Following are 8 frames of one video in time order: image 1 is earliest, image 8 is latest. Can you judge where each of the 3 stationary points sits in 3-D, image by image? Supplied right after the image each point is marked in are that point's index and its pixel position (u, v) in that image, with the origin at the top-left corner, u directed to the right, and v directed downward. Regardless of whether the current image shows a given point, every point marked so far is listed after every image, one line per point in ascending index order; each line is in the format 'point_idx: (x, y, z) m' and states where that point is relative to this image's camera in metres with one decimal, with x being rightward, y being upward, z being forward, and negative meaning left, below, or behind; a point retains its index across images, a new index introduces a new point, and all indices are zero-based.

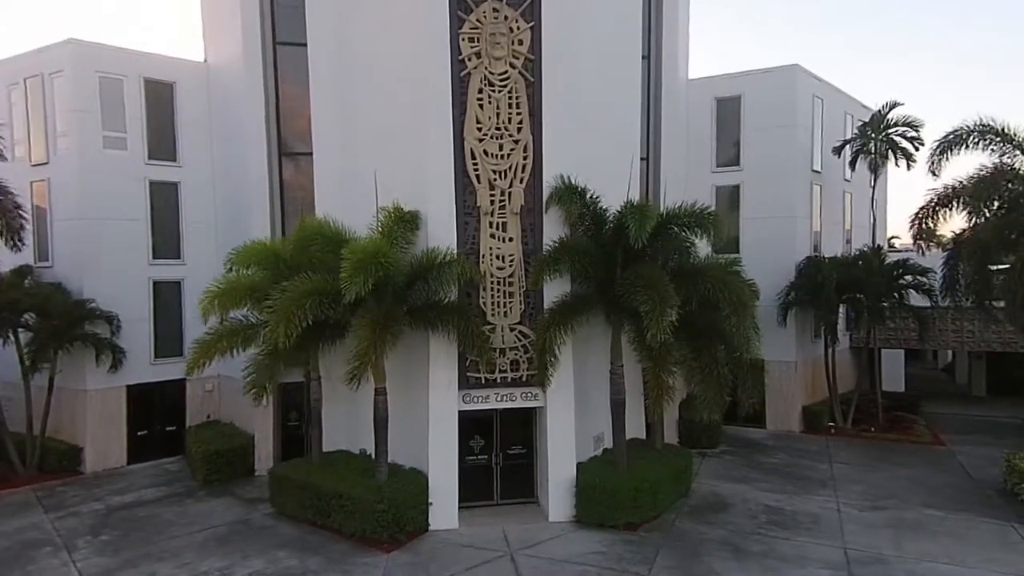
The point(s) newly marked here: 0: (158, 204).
0: (-10.1, +2.4, +18.1) m
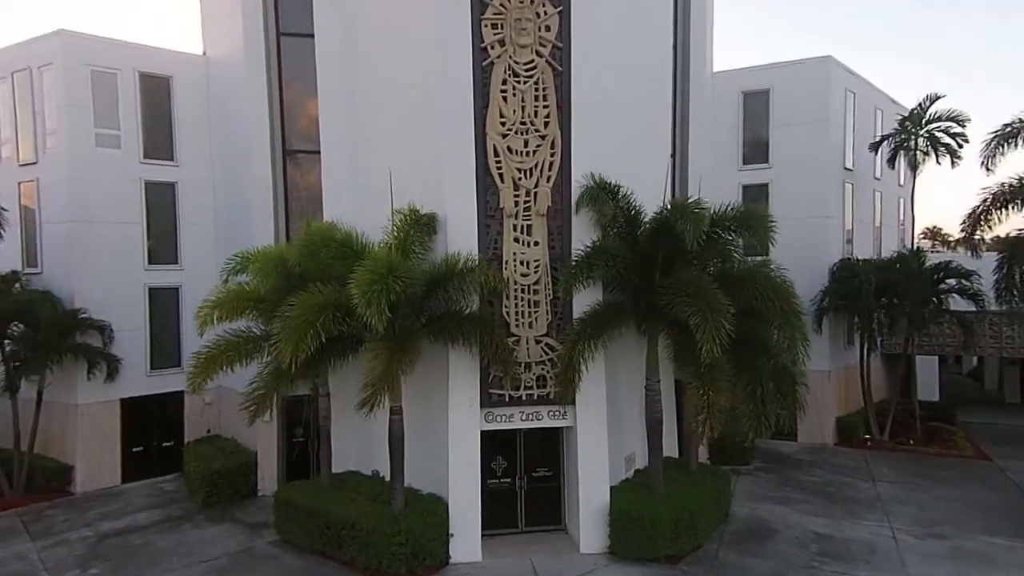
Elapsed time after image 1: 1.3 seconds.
0: (-9.6, +2.2, +17.0) m
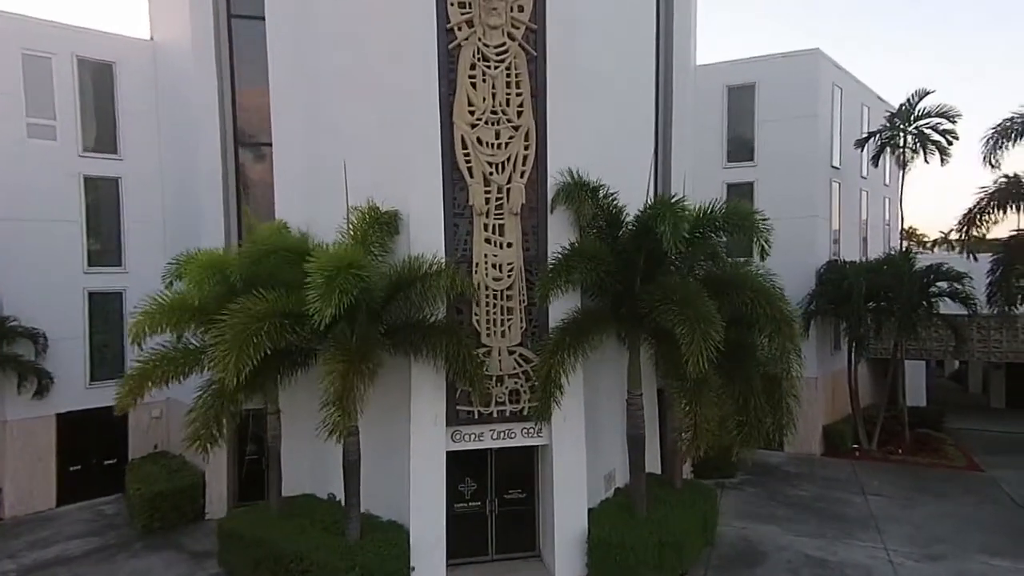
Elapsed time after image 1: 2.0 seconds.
0: (-10.3, +2.1, +15.6) m
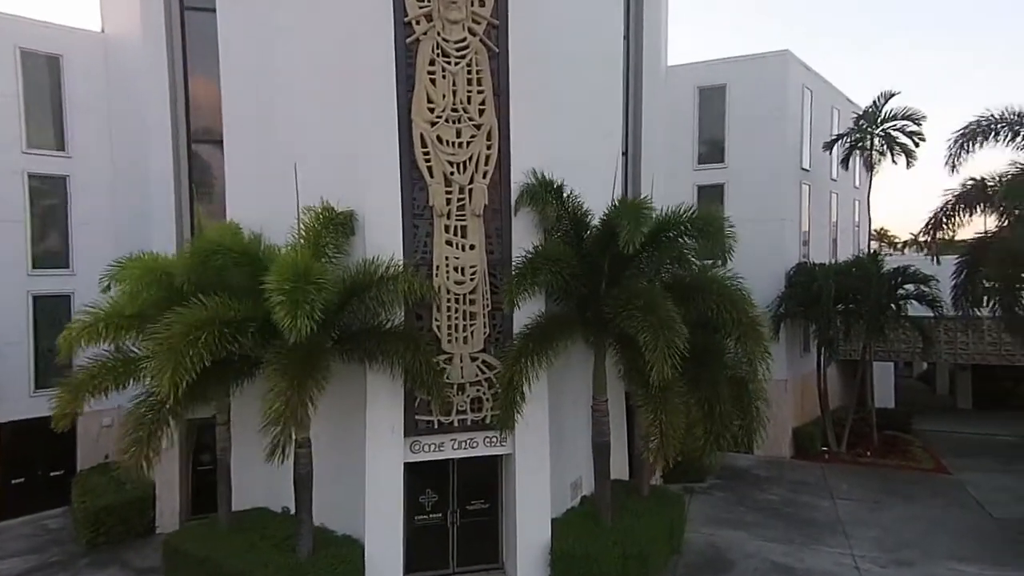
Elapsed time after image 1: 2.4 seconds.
0: (-11.1, +2.1, +14.9) m
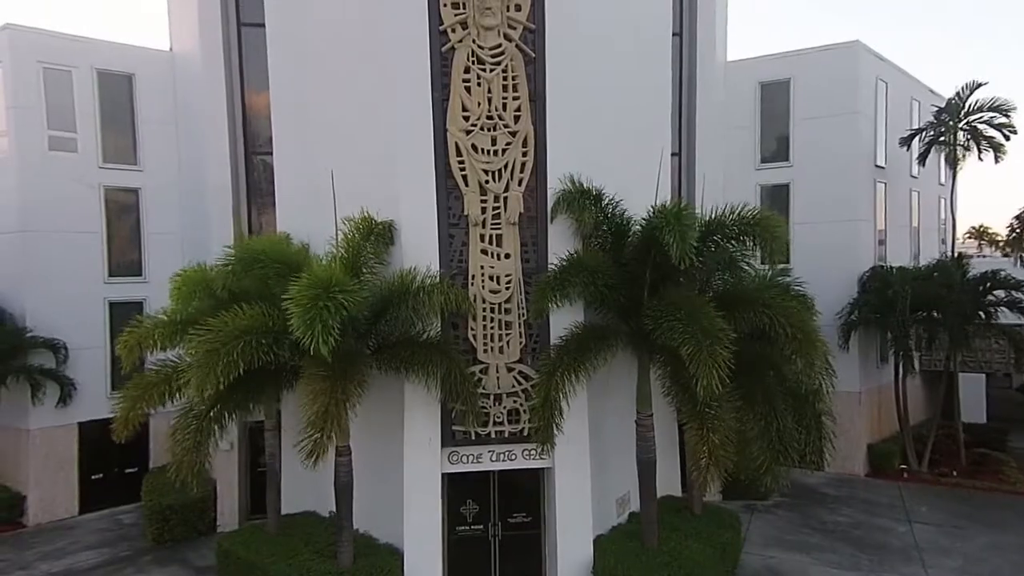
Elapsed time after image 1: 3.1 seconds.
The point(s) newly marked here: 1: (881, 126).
0: (-9.9, +1.9, +15.9) m
1: (+10.6, +4.7, +18.3) m
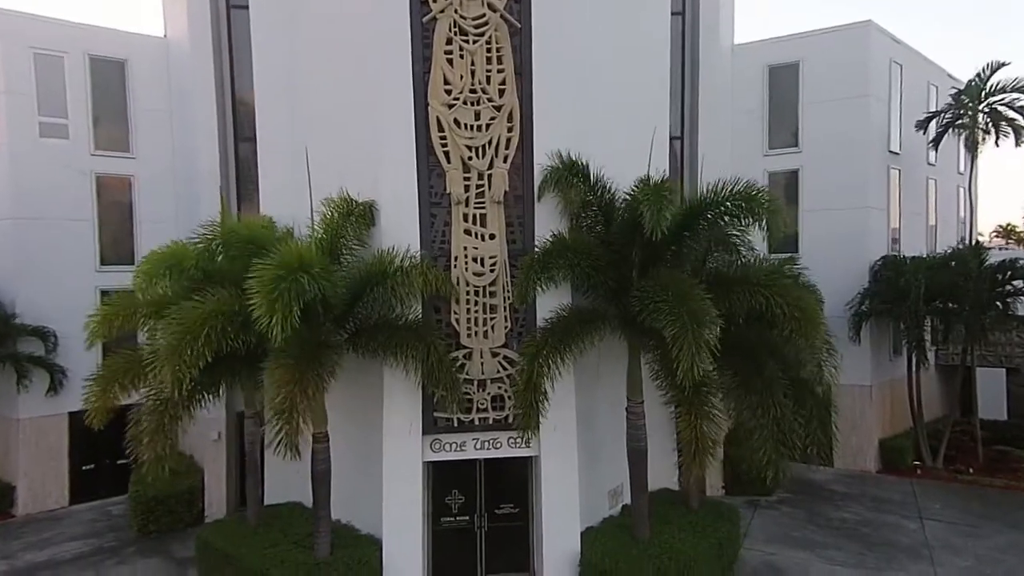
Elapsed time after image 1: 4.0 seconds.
0: (-10.0, +2.2, +15.7) m
1: (+10.6, +5.0, +17.6) m
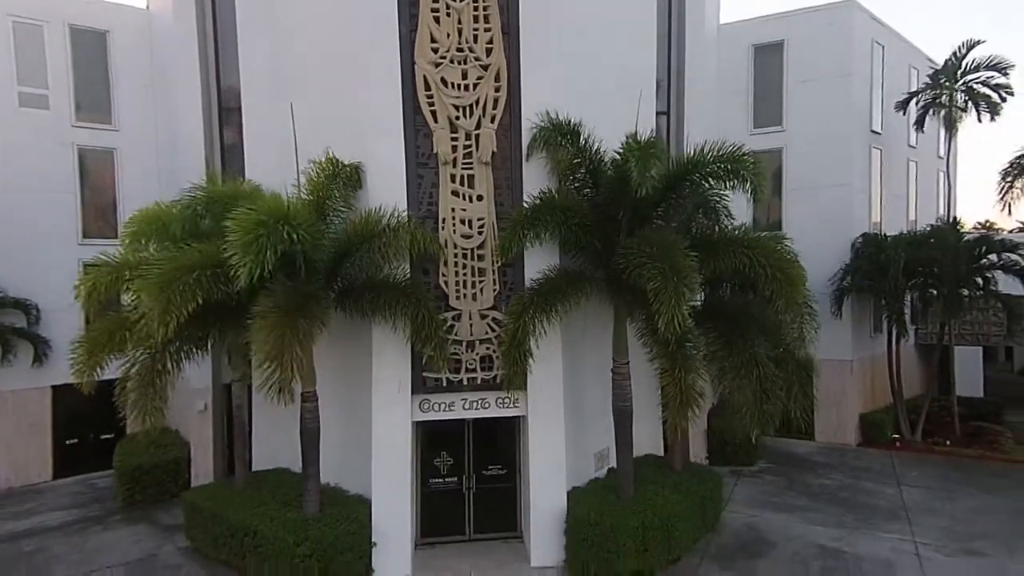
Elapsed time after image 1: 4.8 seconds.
0: (-10.3, +2.8, +15.5) m
1: (+10.2, +5.6, +17.9) m
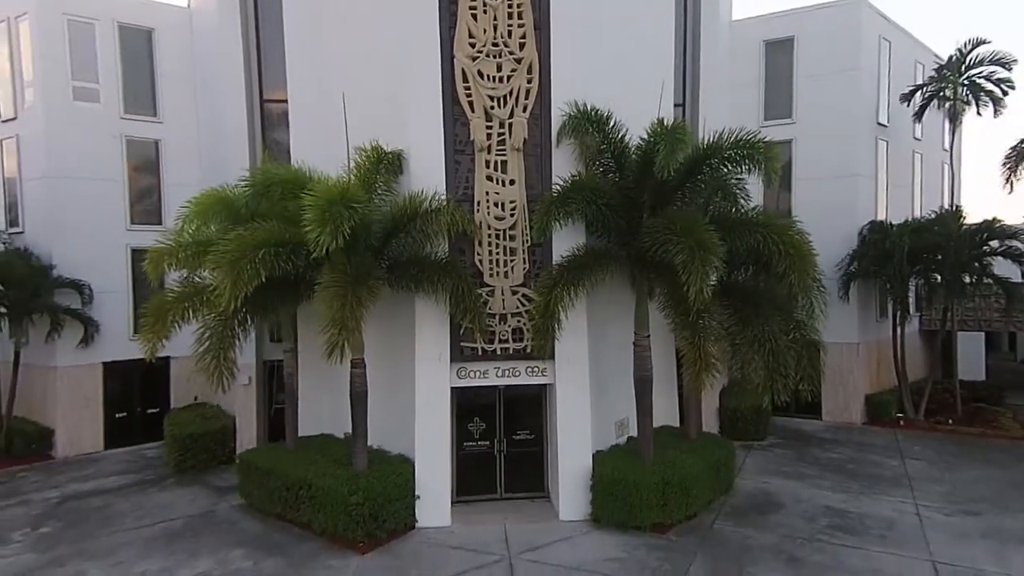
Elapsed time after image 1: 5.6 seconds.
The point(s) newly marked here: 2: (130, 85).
0: (-9.7, +3.3, +16.5) m
1: (+10.9, +6.0, +18.6) m
2: (-9.8, +5.2, +16.4) m
